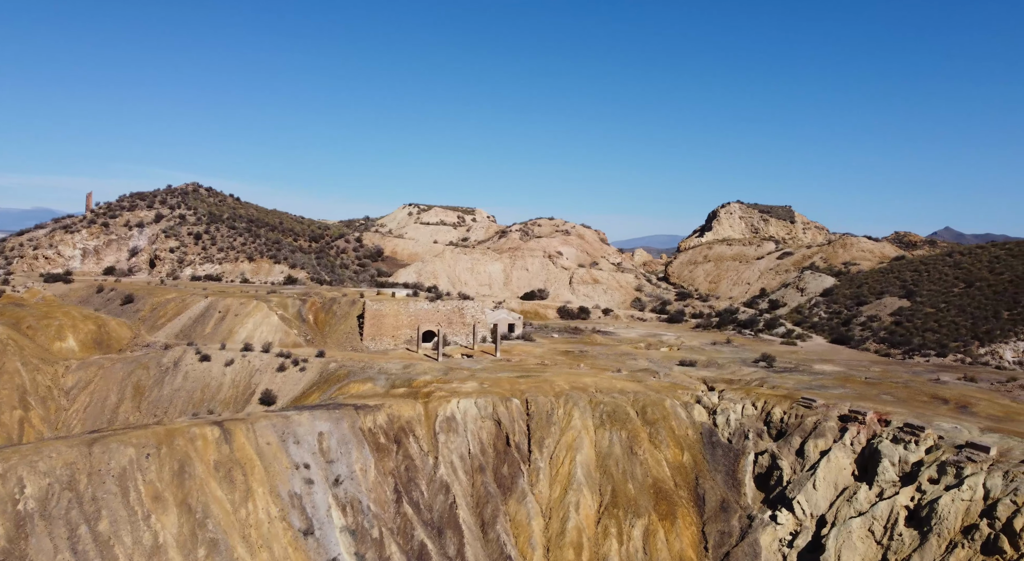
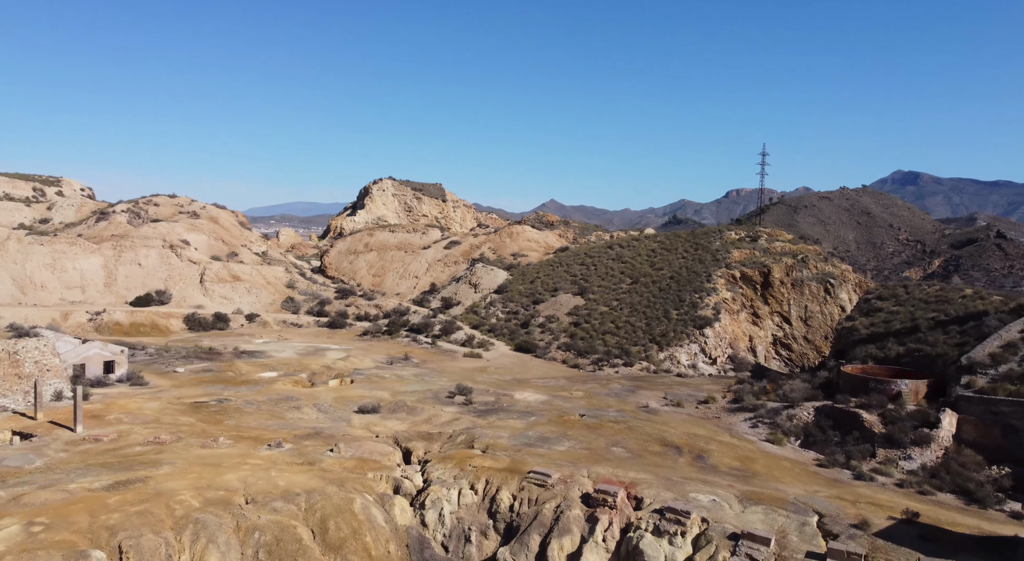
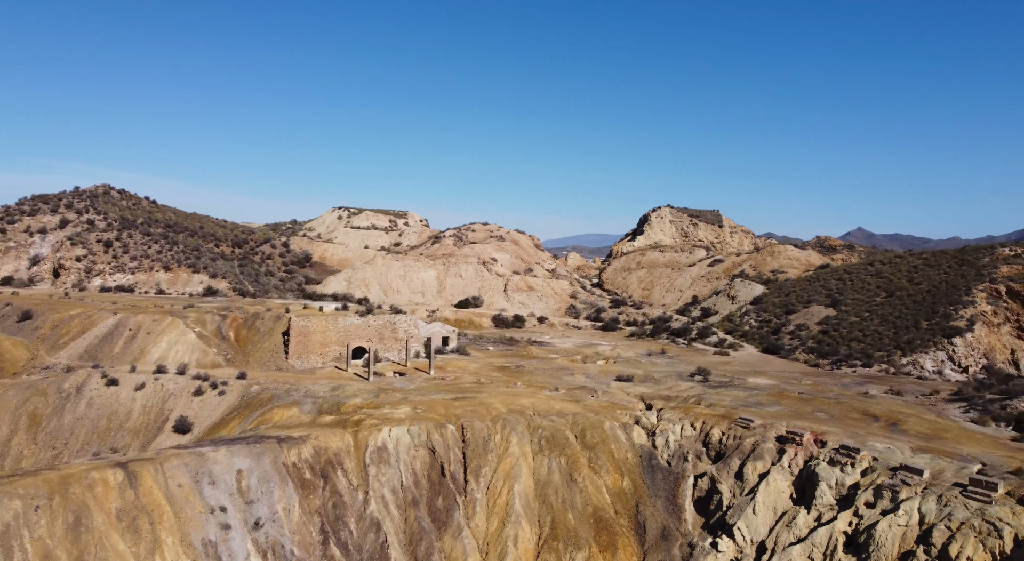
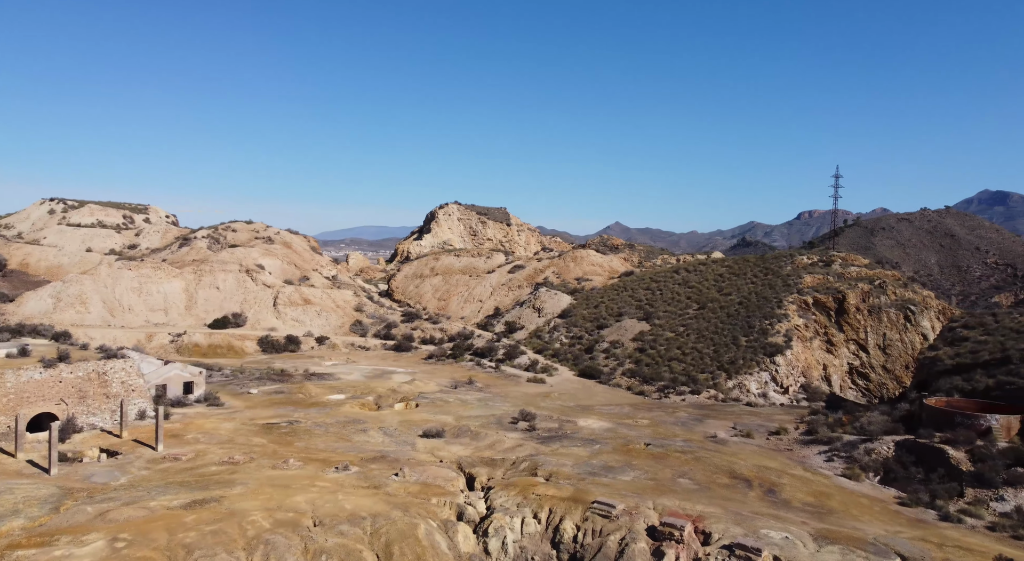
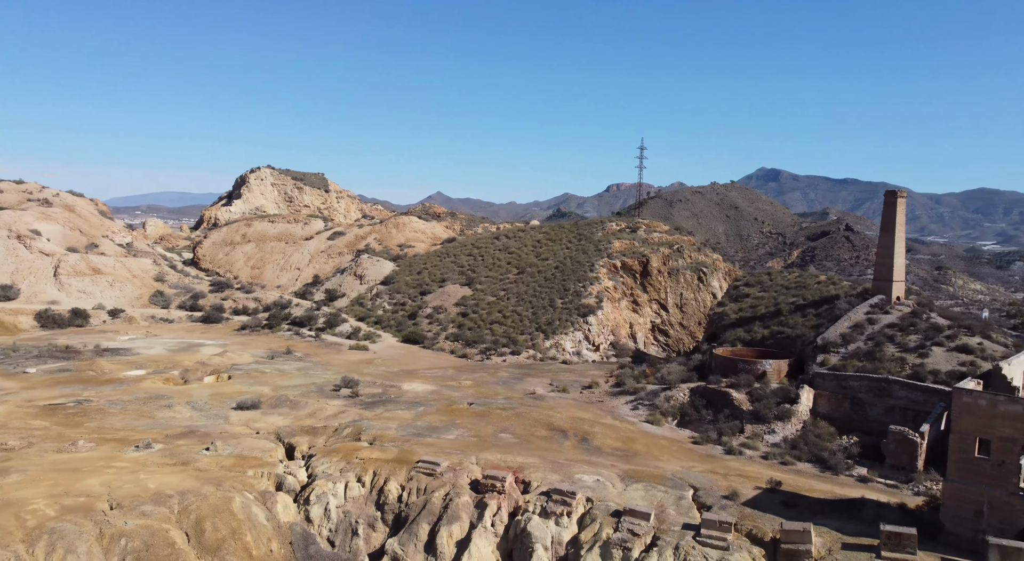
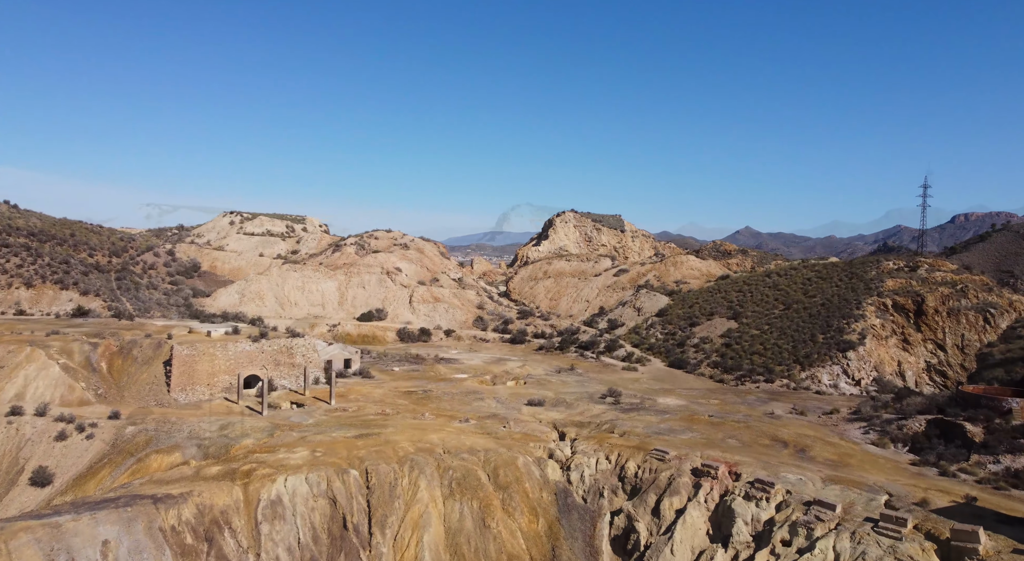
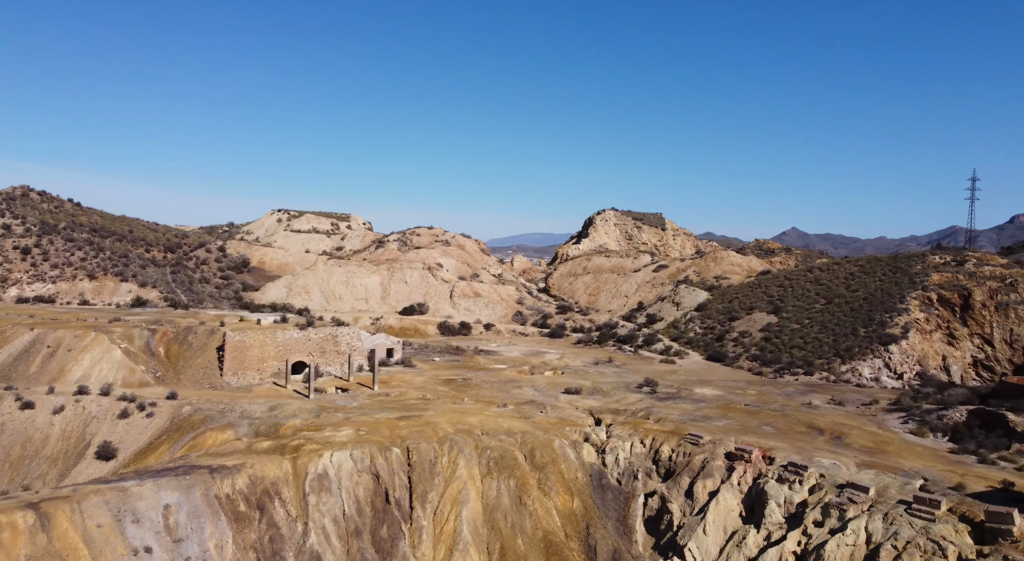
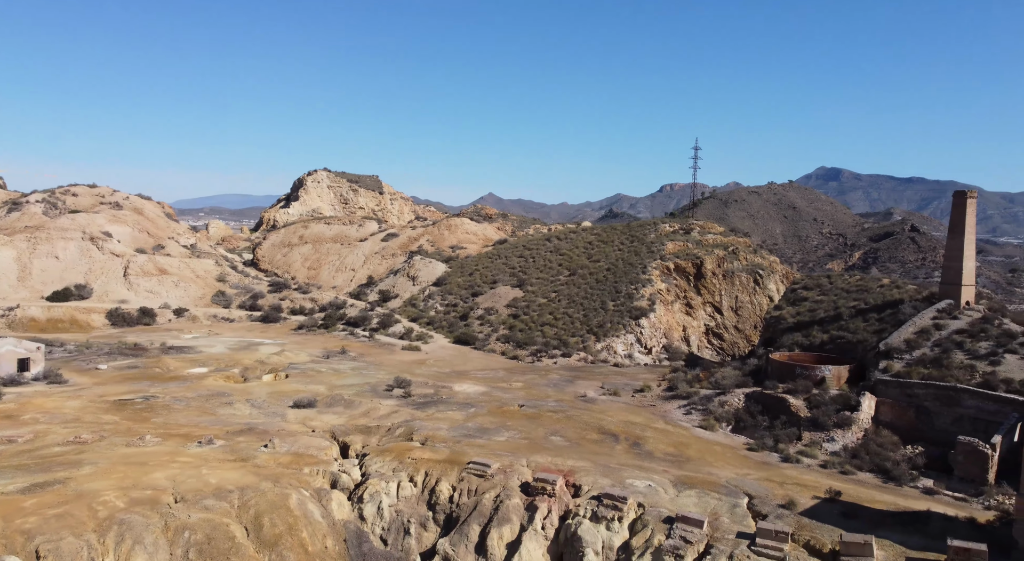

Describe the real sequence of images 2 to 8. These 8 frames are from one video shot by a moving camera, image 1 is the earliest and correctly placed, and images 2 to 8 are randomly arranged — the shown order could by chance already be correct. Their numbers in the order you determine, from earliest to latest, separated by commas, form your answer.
3, 7, 6, 4, 2, 8, 5
